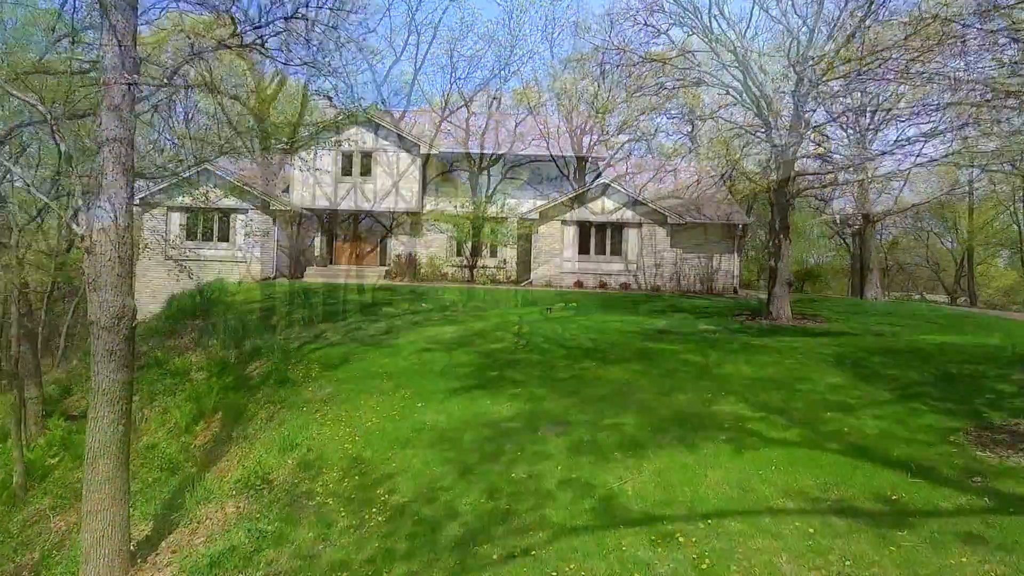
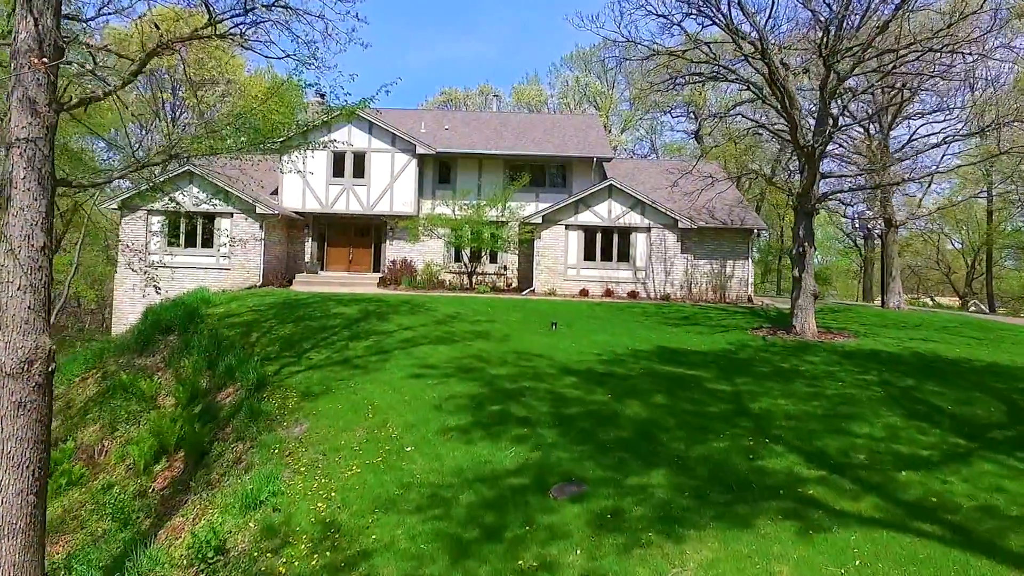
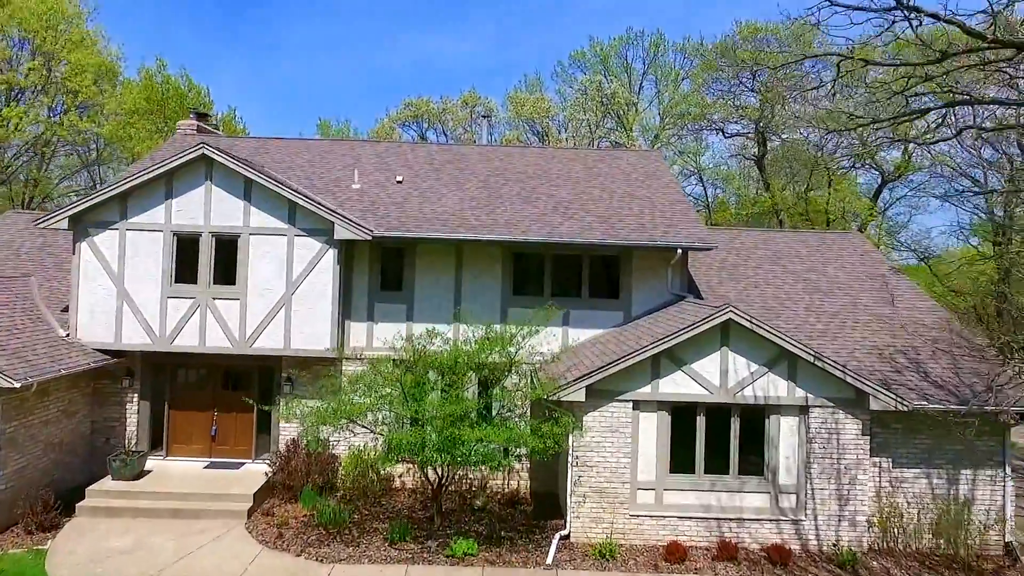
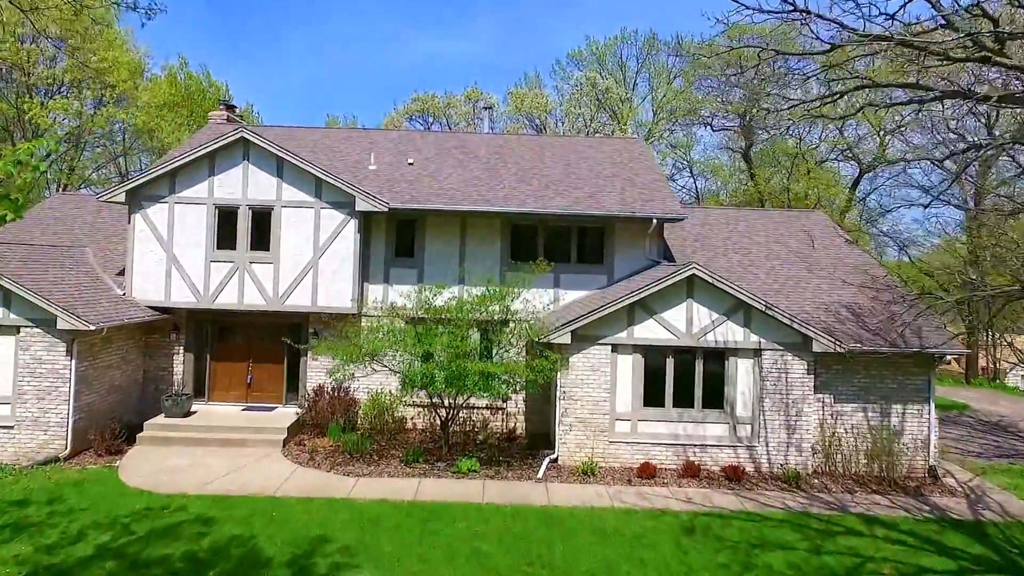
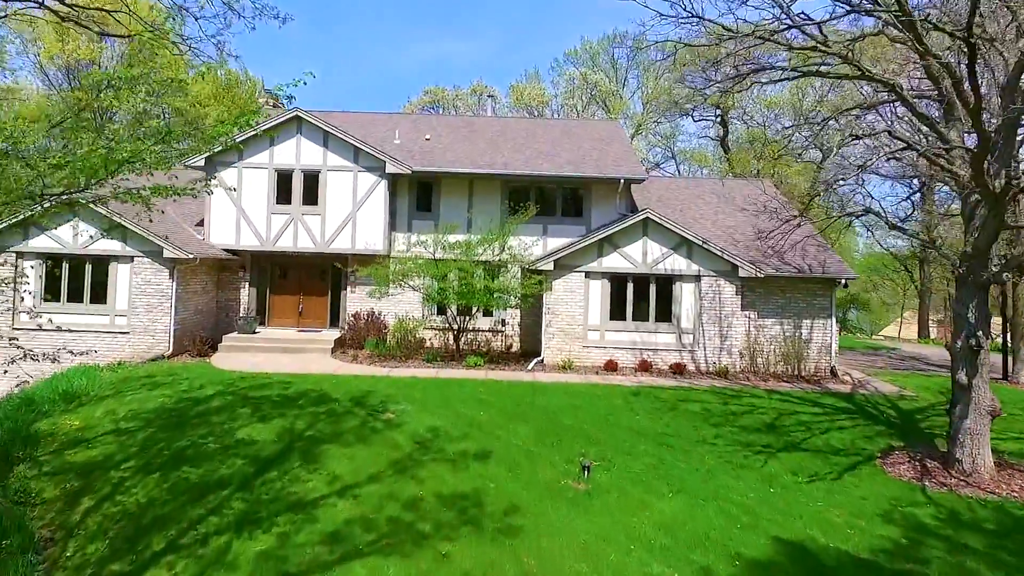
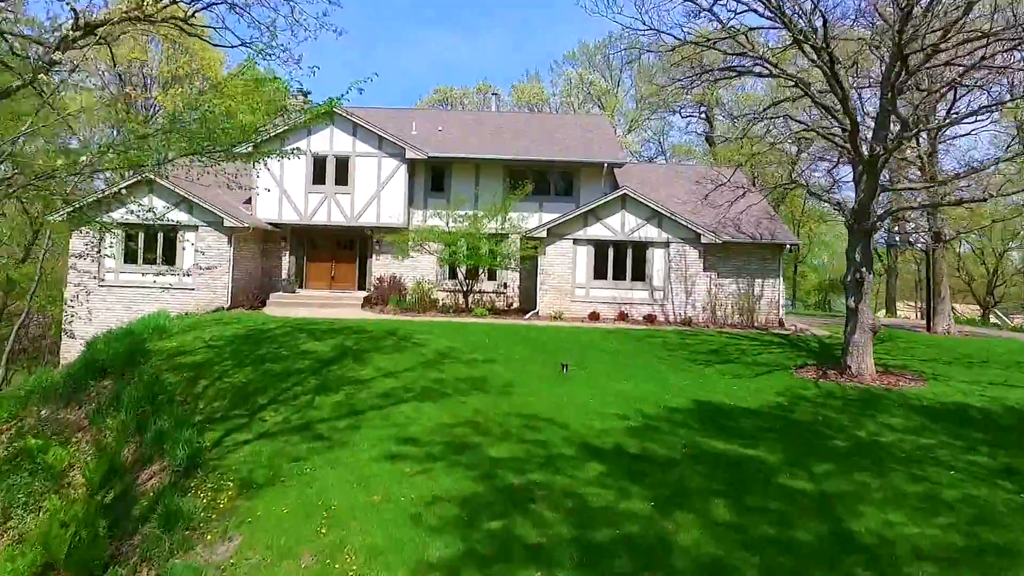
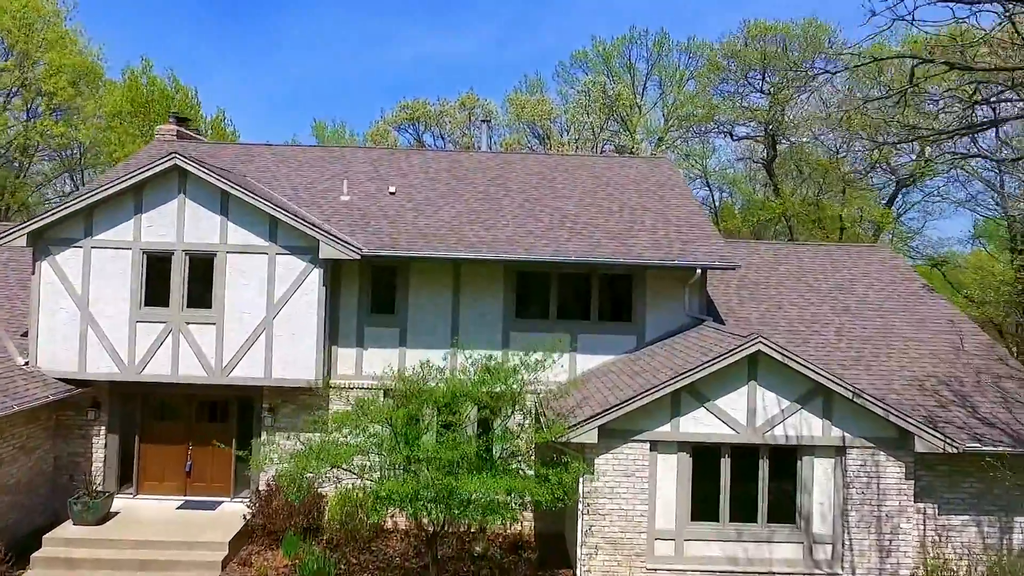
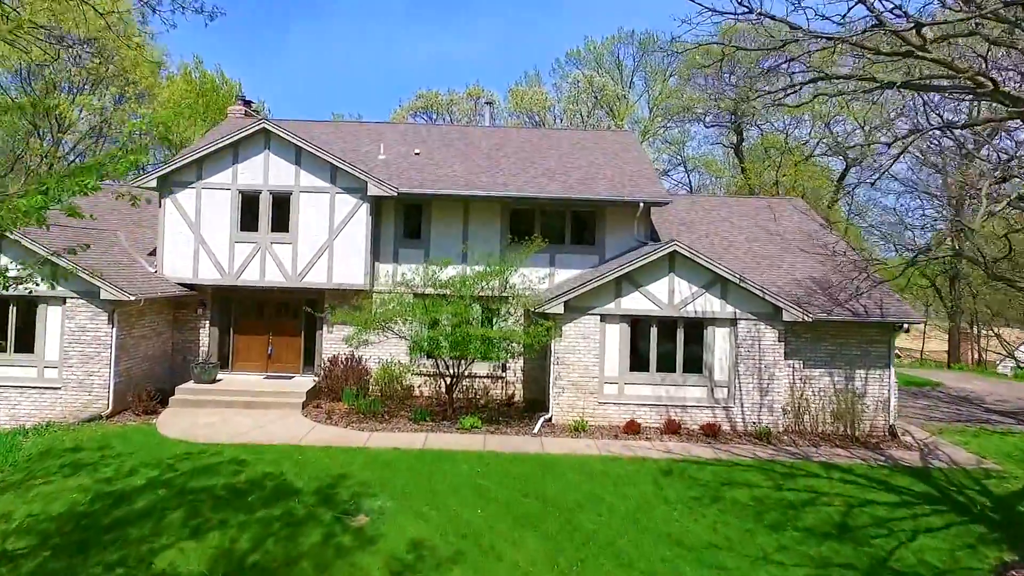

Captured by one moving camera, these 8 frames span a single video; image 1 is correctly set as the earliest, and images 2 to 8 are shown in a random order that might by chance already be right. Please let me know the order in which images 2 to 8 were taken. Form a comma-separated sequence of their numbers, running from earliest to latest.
2, 6, 5, 8, 4, 3, 7
